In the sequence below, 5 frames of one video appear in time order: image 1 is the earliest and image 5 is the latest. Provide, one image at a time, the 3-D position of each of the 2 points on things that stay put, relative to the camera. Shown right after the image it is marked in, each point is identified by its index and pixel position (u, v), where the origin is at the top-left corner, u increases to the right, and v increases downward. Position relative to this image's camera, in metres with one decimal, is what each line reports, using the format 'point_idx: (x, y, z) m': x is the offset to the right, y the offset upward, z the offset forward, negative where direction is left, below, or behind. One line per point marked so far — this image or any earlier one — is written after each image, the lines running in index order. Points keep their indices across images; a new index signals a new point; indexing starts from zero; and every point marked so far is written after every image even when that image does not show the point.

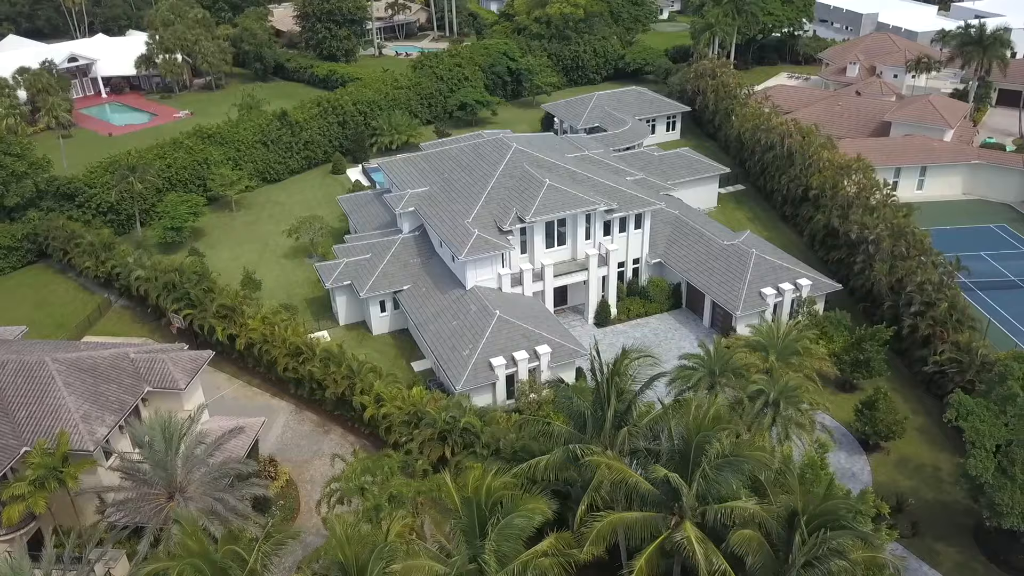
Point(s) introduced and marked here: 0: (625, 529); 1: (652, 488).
0: (+2.7, -5.8, +19.9) m
1: (+3.3, -4.8, +19.9) m
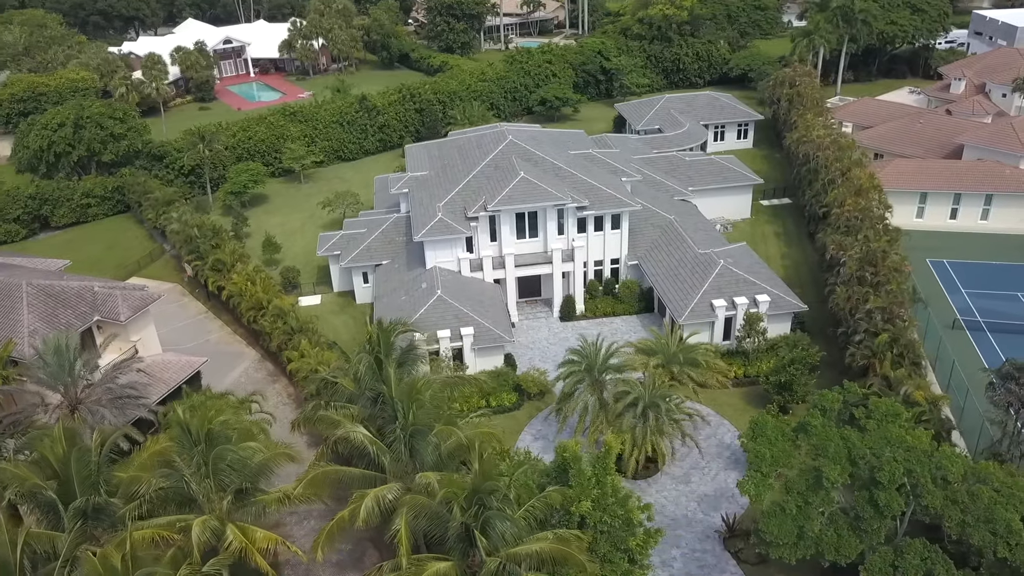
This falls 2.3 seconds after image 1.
0: (-4.5, -5.1, +21.6) m
1: (-3.8, -4.2, +21.4) m
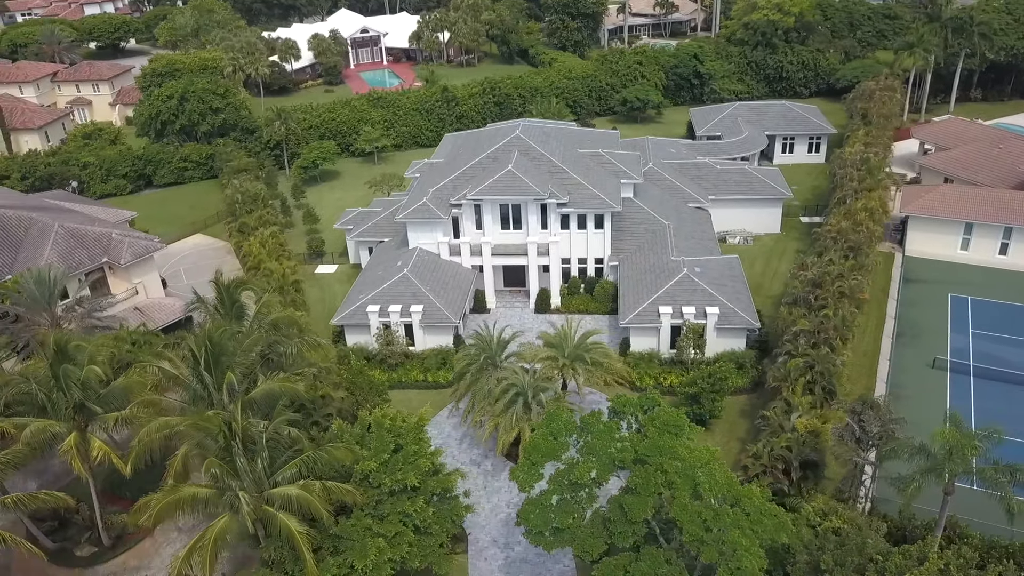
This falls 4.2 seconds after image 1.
0: (-10.5, -3.7, +24.8) m
1: (-9.9, -2.8, +24.6) m
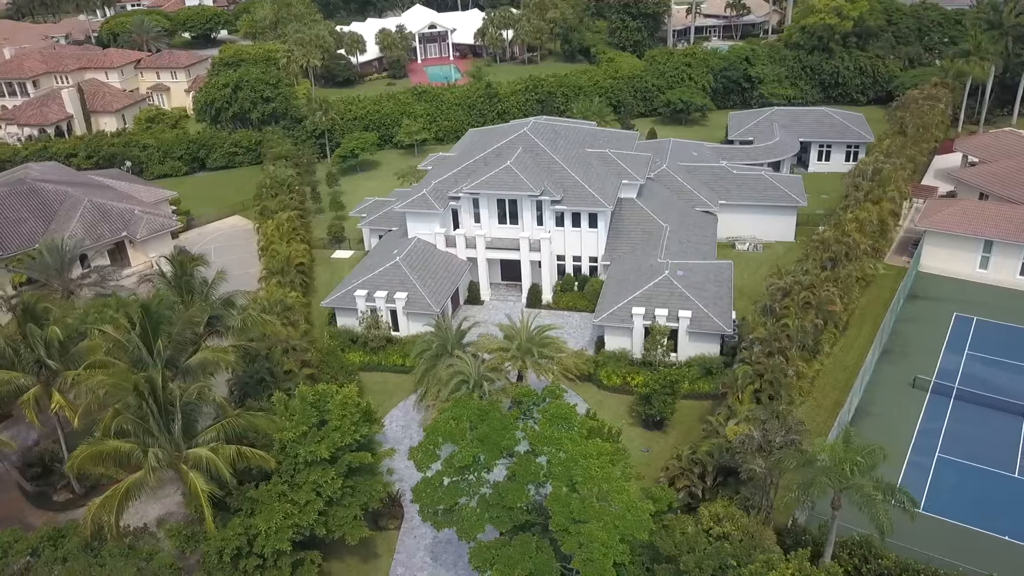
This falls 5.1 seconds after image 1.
0: (-13.2, -2.7, +27.1) m
1: (-12.5, -1.9, +26.7) m
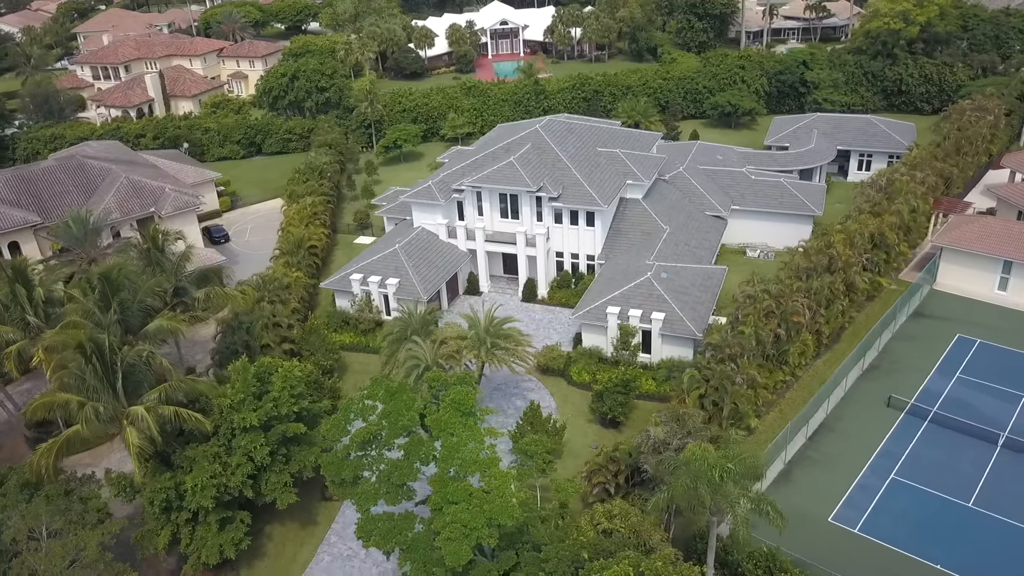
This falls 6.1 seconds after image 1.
0: (-15.4, -1.6, +29.6) m
1: (-14.7, -0.8, +29.2) m
